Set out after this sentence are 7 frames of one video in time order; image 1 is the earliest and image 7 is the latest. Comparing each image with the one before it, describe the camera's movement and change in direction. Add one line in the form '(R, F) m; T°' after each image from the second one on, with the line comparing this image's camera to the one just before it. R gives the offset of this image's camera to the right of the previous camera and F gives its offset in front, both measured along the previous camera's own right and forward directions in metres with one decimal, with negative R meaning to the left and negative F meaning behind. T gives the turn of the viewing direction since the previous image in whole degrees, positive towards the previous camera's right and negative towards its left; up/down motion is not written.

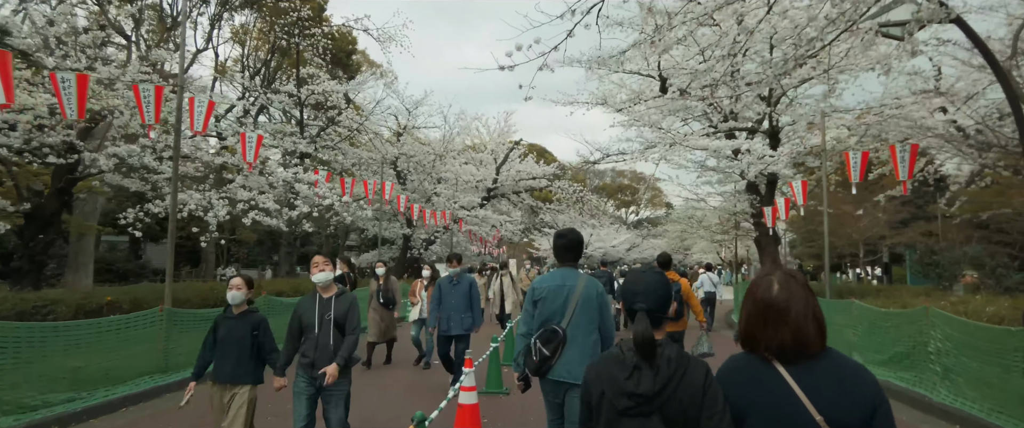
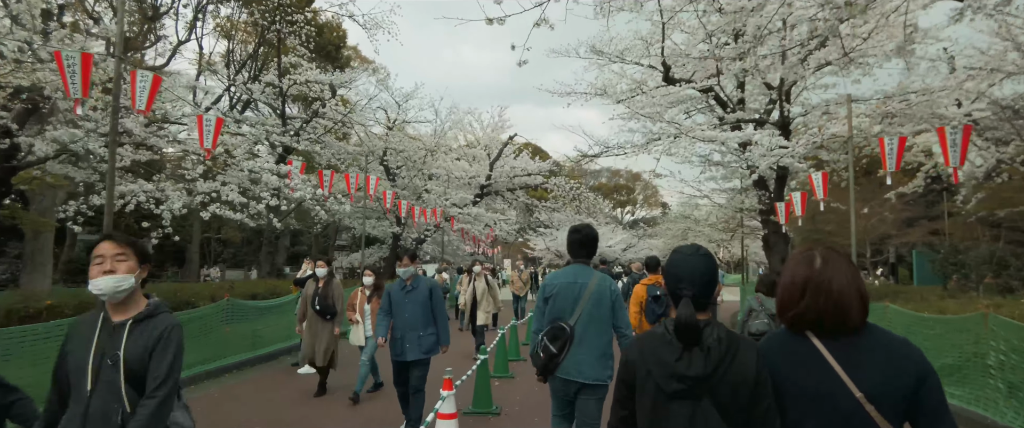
(0.0, +1.0) m; 0°
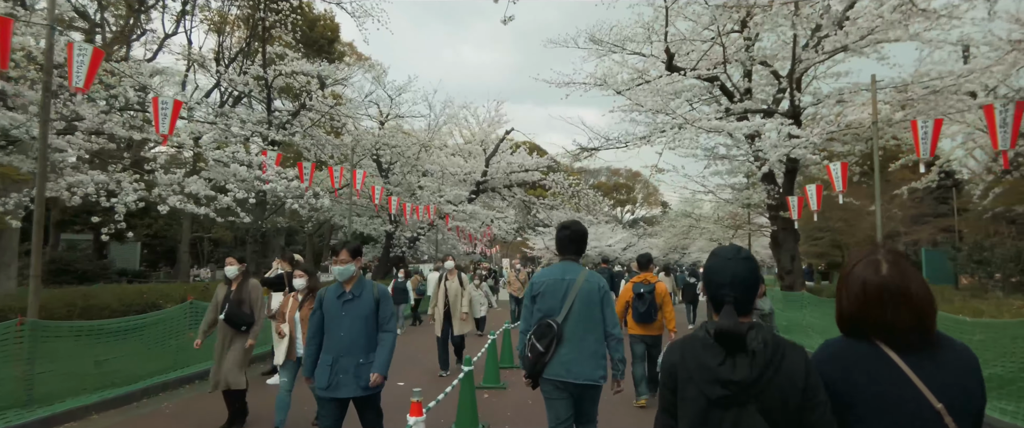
(+0.1, +0.8) m; 0°
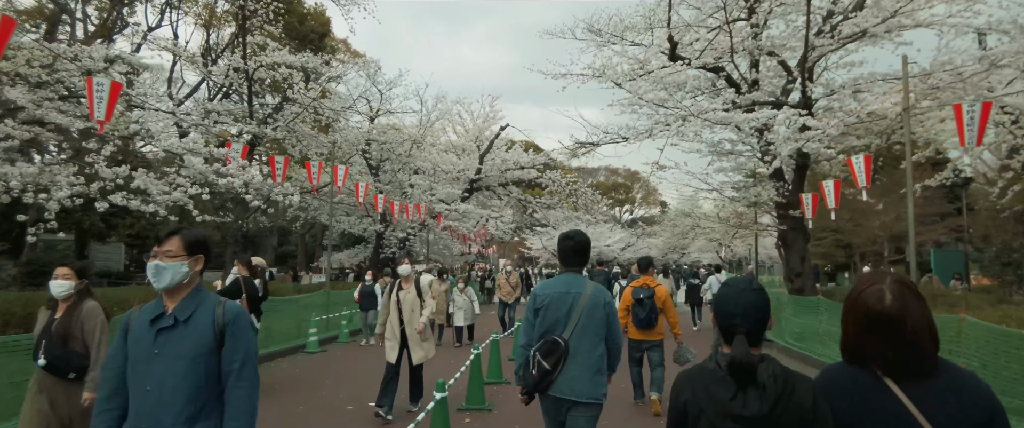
(+0.1, +0.9) m; 0°
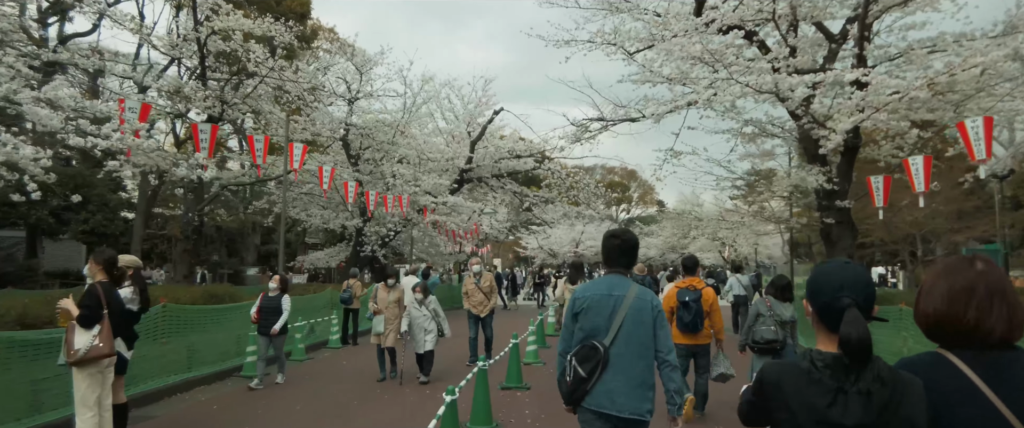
(0.0, +2.2) m; 0°
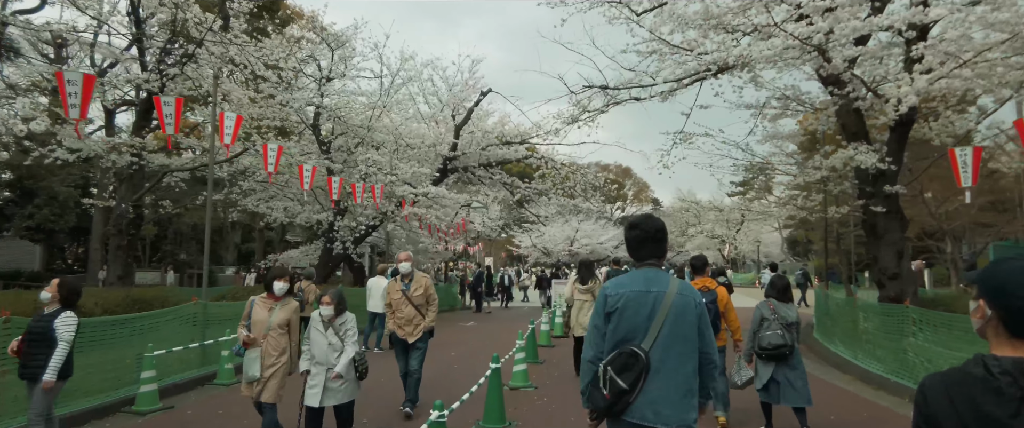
(+0.1, +1.9) m; +1°
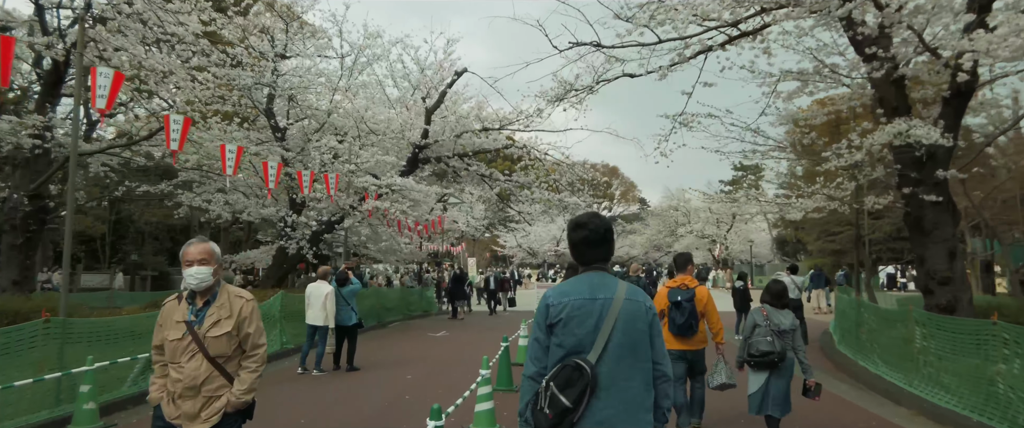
(+0.2, +1.9) m; +1°
